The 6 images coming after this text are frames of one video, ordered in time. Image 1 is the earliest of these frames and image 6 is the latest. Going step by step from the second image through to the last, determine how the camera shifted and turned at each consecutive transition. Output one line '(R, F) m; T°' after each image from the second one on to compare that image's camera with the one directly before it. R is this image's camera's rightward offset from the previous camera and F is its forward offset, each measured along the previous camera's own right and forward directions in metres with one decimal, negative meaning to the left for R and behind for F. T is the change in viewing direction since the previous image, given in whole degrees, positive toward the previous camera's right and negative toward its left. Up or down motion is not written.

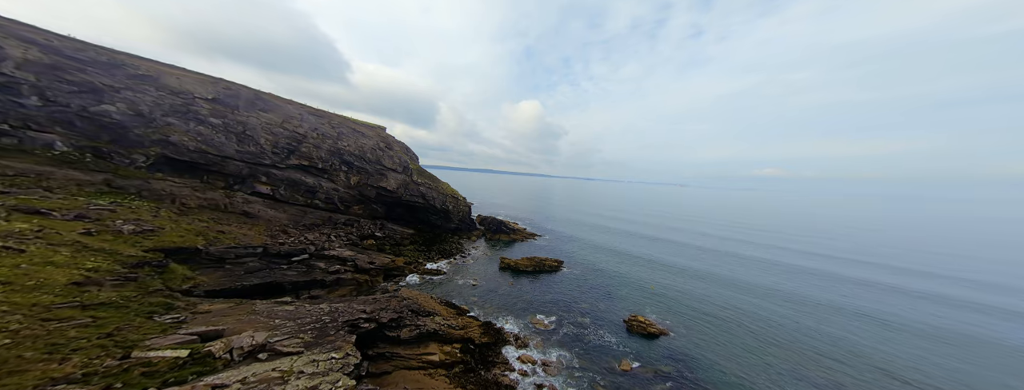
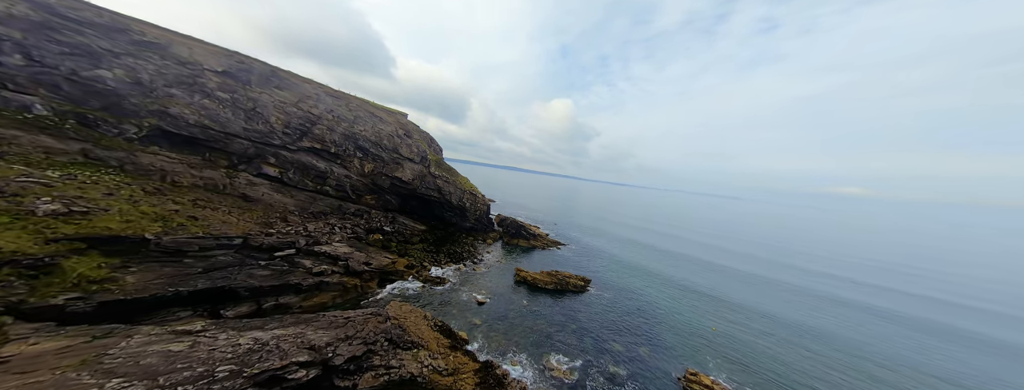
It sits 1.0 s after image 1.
(+0.6, +5.8) m; -7°
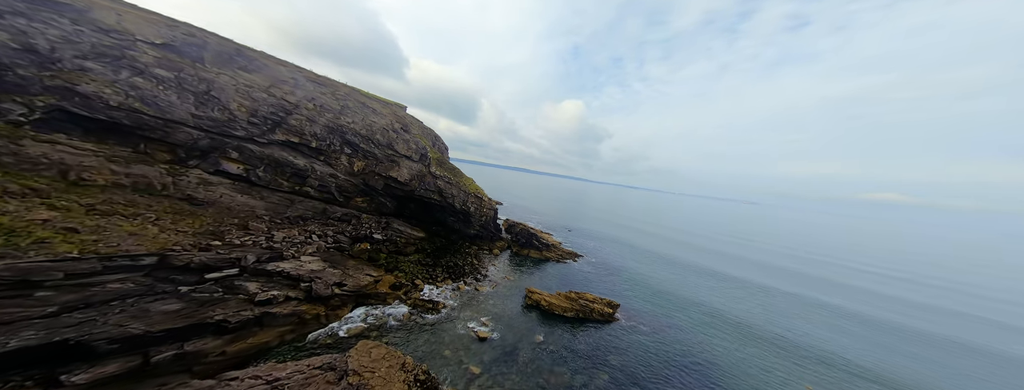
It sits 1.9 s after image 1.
(-0.2, +6.1) m; -2°
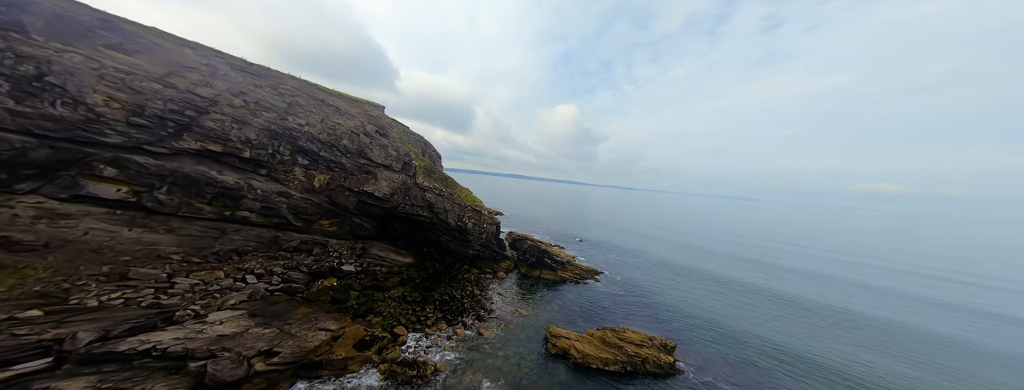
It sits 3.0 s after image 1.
(-0.8, +7.3) m; 0°
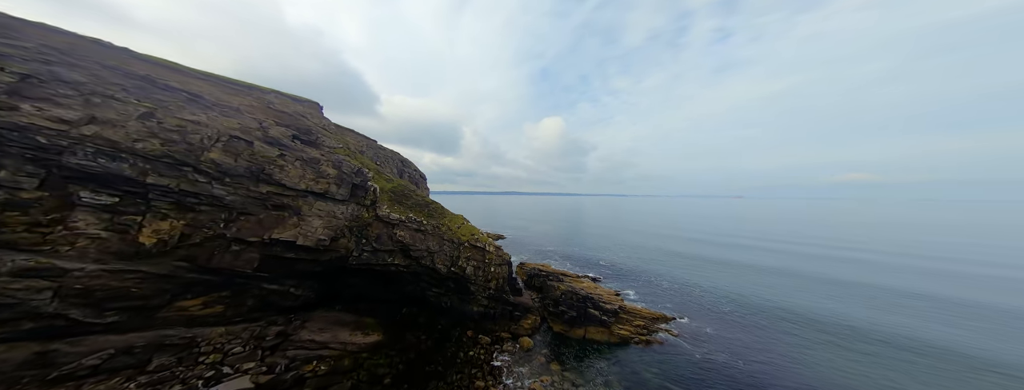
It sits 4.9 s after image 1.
(-2.0, +12.8) m; +1°
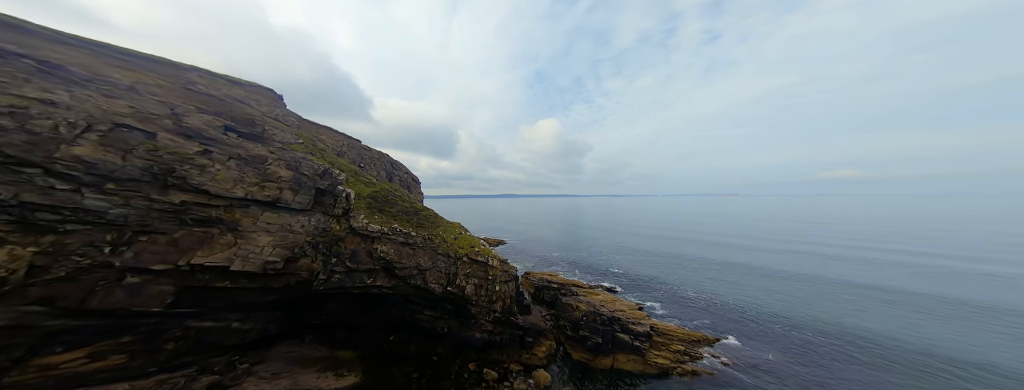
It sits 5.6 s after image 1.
(-0.6, +4.5) m; 0°
